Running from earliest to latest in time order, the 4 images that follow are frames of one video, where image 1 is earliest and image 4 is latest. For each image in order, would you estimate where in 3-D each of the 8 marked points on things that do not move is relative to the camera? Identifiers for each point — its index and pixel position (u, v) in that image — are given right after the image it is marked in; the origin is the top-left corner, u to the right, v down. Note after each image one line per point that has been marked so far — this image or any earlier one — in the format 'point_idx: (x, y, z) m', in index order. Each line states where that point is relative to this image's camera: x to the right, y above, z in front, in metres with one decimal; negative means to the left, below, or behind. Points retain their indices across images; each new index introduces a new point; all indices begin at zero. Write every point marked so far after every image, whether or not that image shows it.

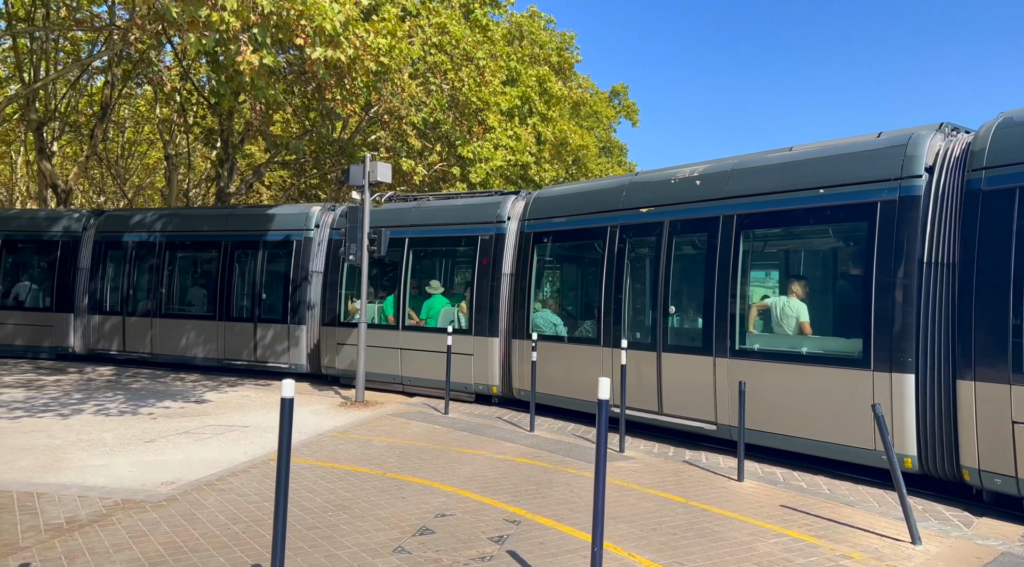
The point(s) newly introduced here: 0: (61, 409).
0: (-6.1, -1.7, +9.9) m
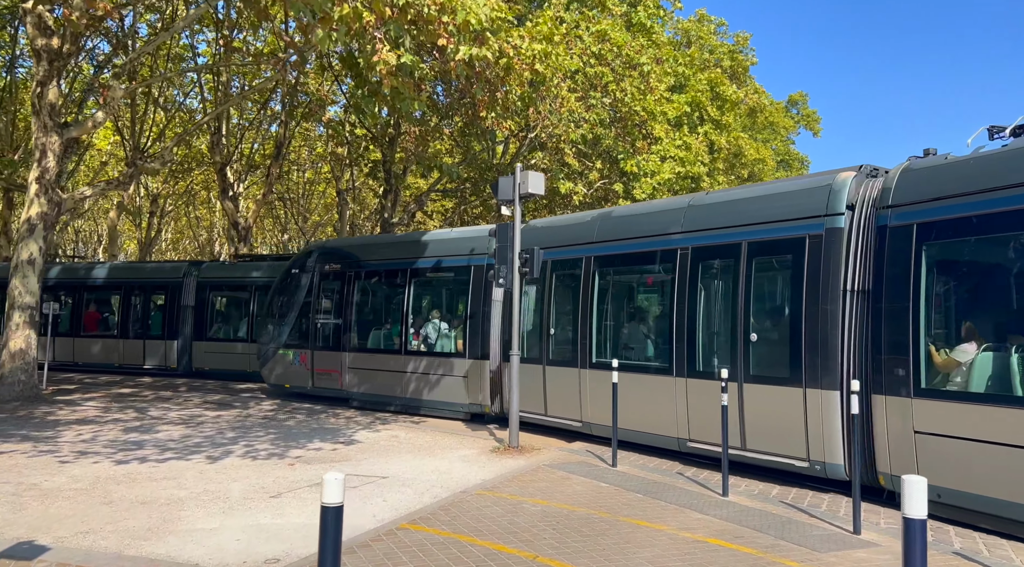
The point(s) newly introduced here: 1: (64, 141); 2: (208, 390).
0: (-3.9, -2.1, +9.4) m
1: (-8.4, +2.7, +13.6) m
2: (-6.9, -2.4, +16.5) m
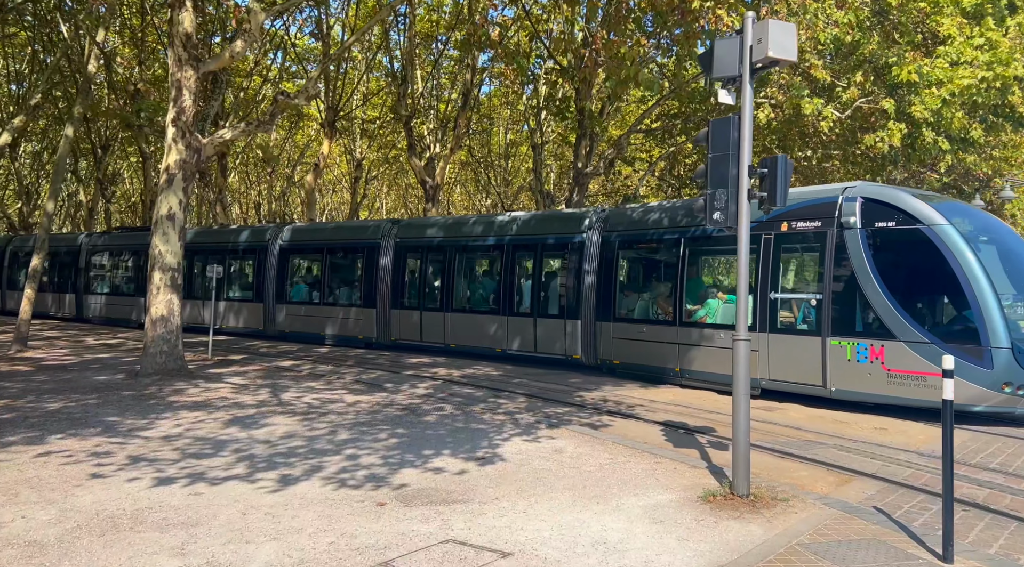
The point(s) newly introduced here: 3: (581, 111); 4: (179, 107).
0: (-2.0, -1.6, +6.8) m
1: (-5.1, +3.4, +11.9) m
2: (-2.7, -1.6, +14.4) m
3: (+1.8, +4.6, +19.4) m
4: (-5.3, +2.8, +11.7) m
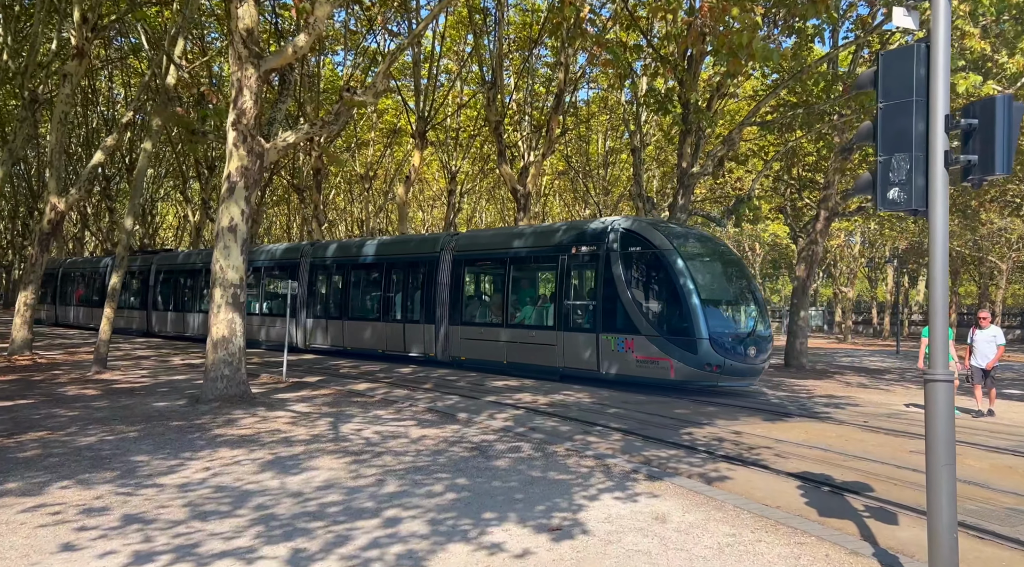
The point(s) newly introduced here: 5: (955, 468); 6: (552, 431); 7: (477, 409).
0: (-1.4, -1.7, +5.4) m
1: (-3.8, +3.1, +11.0) m
2: (-1.0, -1.9, +13.1) m
3: (+4.1, +4.2, +17.4) m
4: (-4.0, +2.6, +10.8) m
5: (+2.2, -0.9, +3.6) m
6: (+0.5, -1.8, +8.8) m
7: (-0.5, -1.8, +10.6) m
